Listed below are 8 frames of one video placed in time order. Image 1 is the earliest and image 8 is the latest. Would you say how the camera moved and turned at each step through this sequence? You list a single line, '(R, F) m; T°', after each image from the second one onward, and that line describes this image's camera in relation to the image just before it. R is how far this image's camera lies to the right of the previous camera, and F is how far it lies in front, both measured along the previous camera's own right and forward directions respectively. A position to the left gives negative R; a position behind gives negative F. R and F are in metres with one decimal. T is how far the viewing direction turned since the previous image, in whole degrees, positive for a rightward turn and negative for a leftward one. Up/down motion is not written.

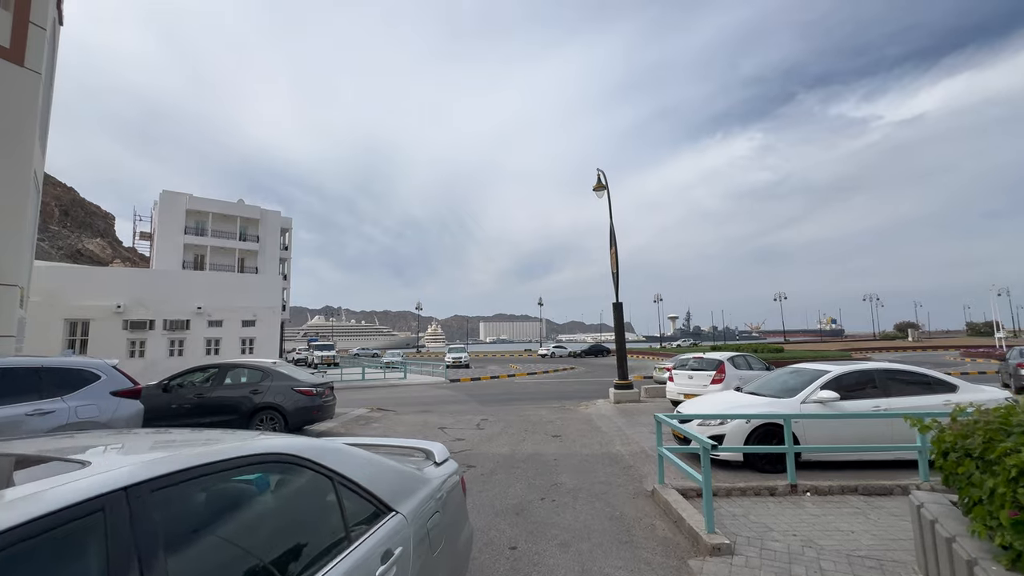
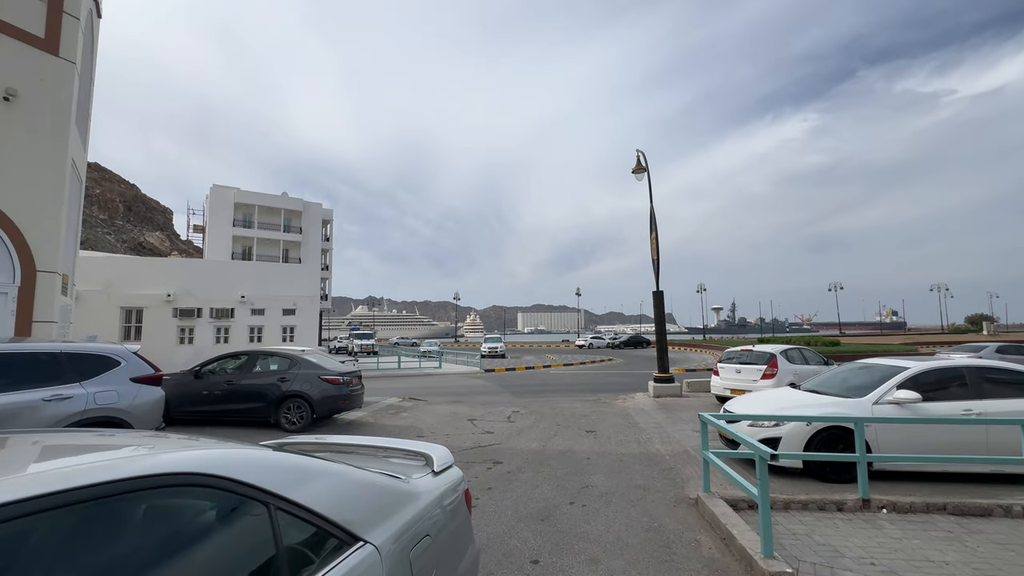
(+0.1, +0.6) m; -5°
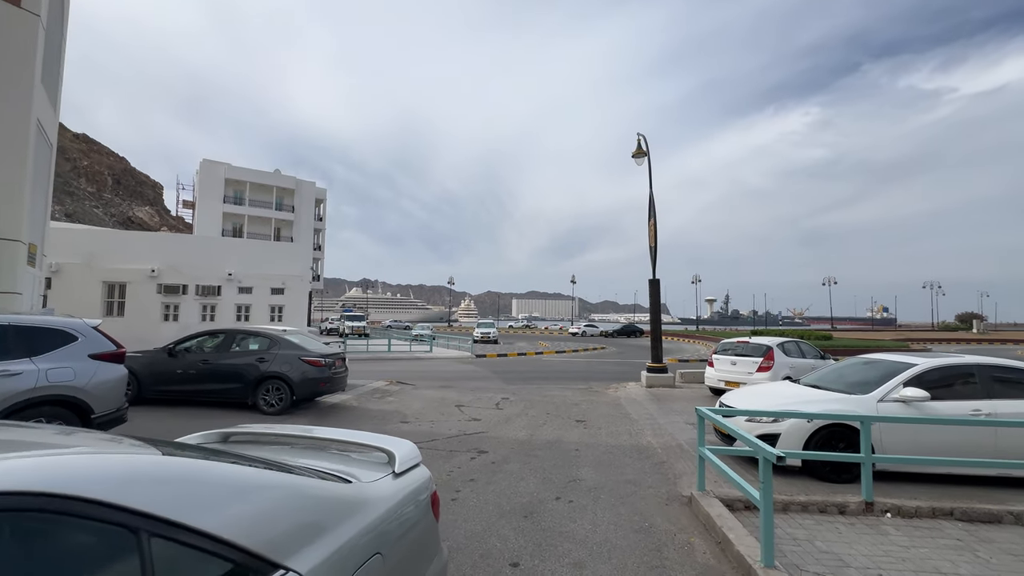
(+0.1, +0.4) m; +1°
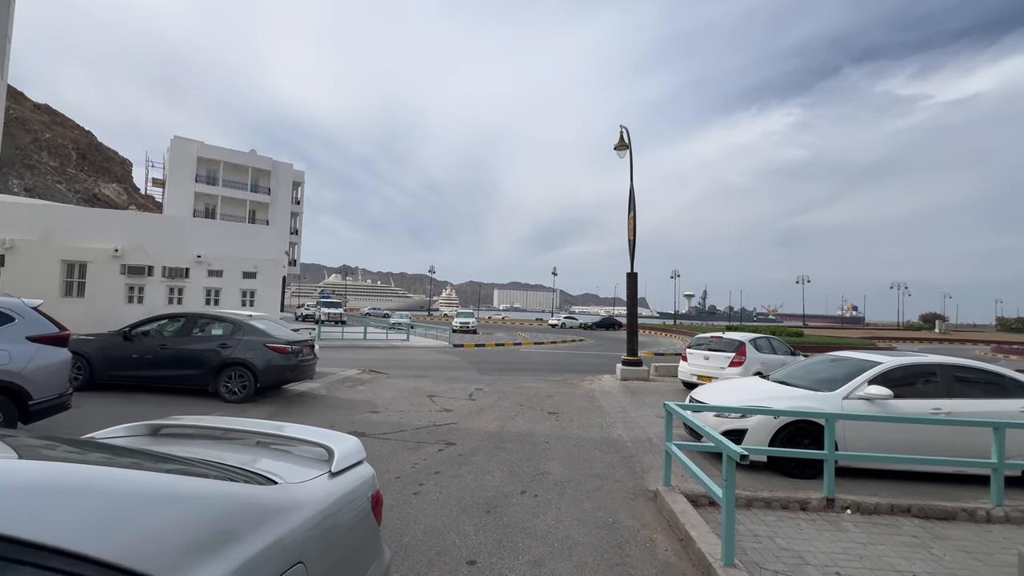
(+0.1, +0.2) m; +2°
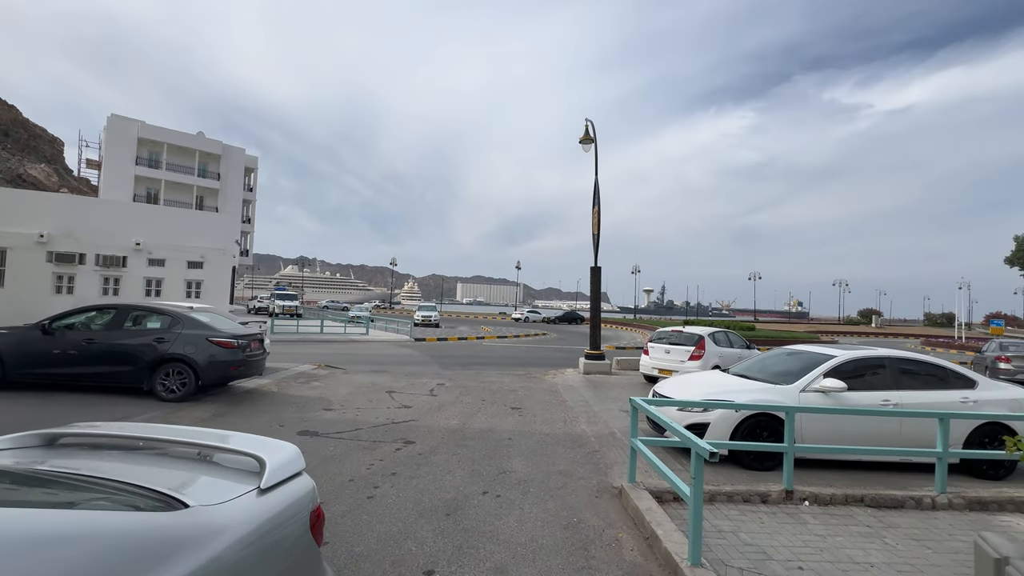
(0.0, +0.2) m; +5°
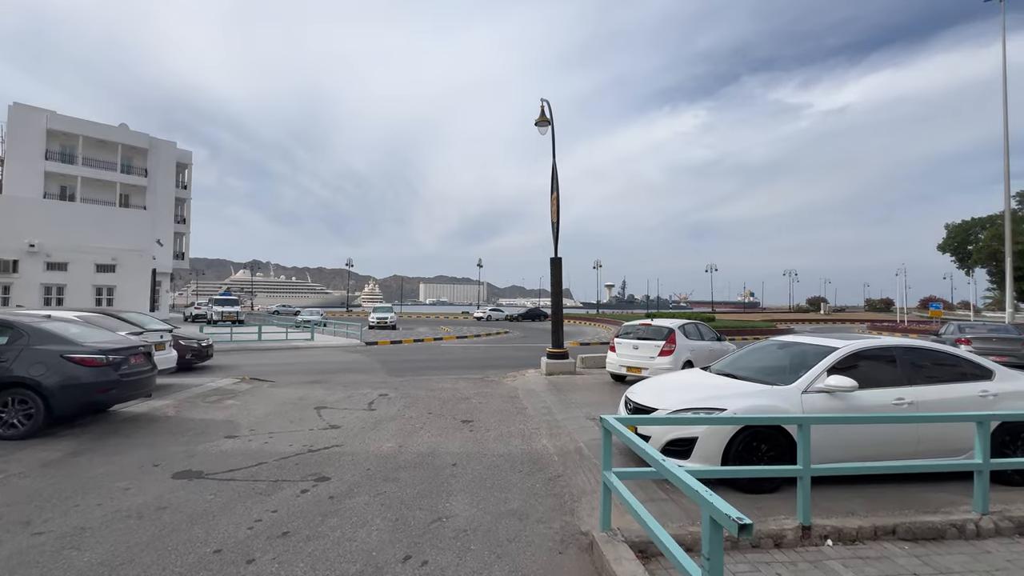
(+0.3, +1.3) m; +5°
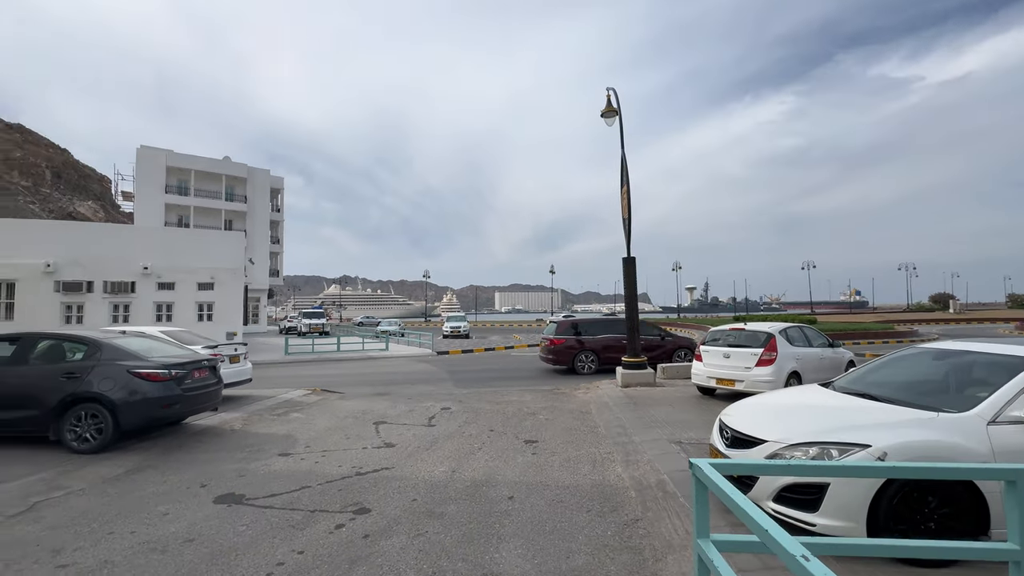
(+0.2, +0.9) m; -9°
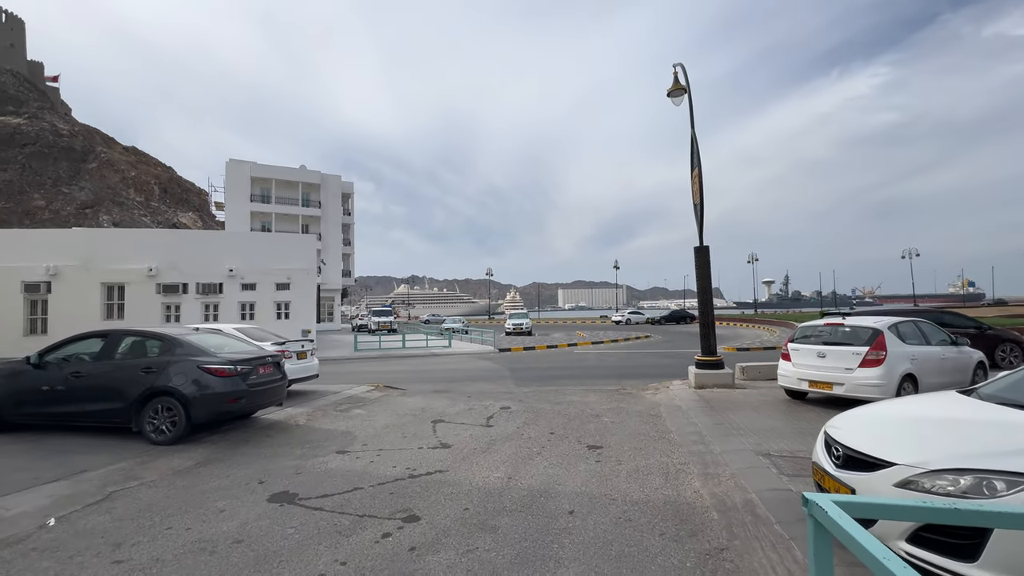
(+0.1, +0.5) m; -8°
